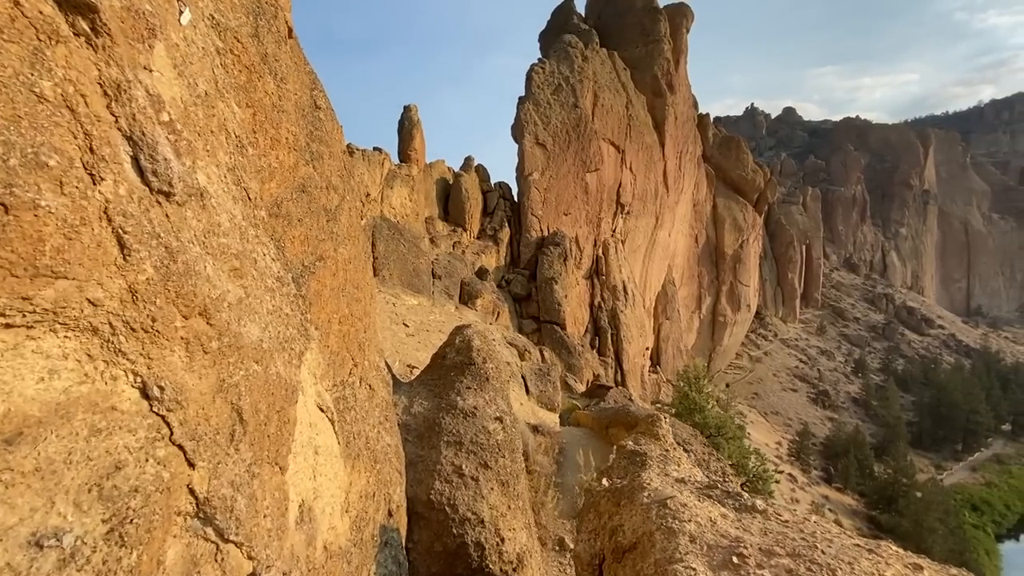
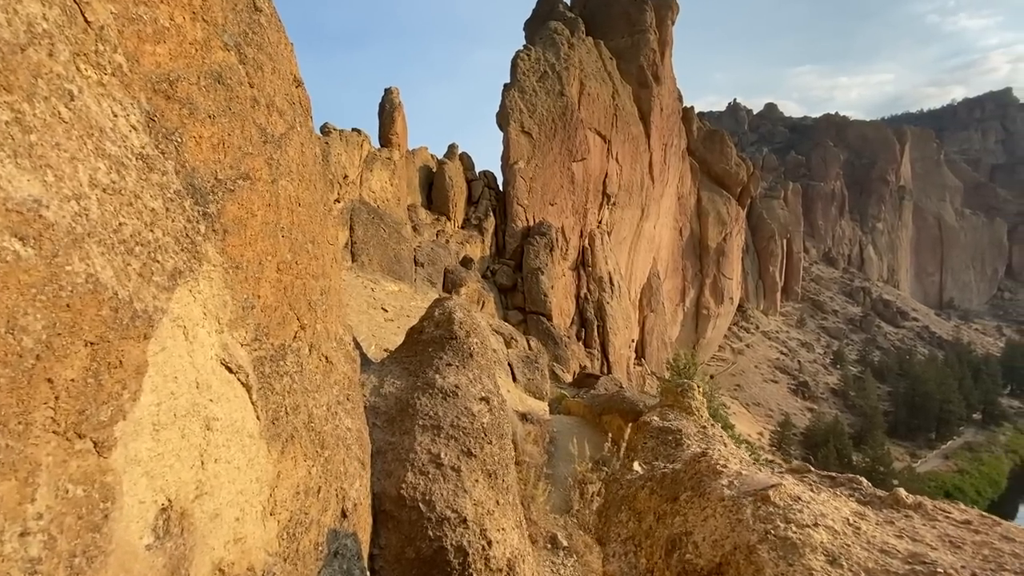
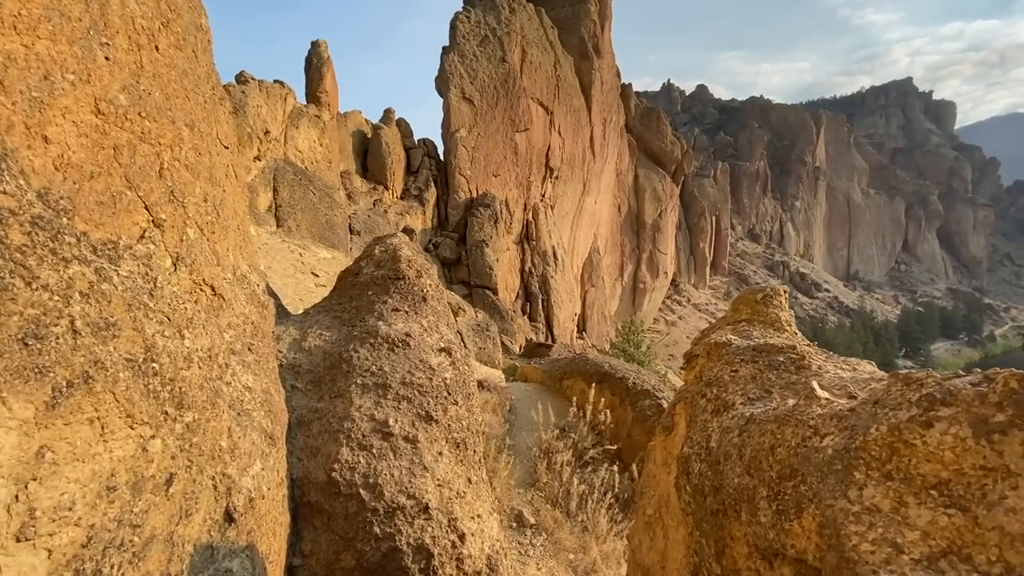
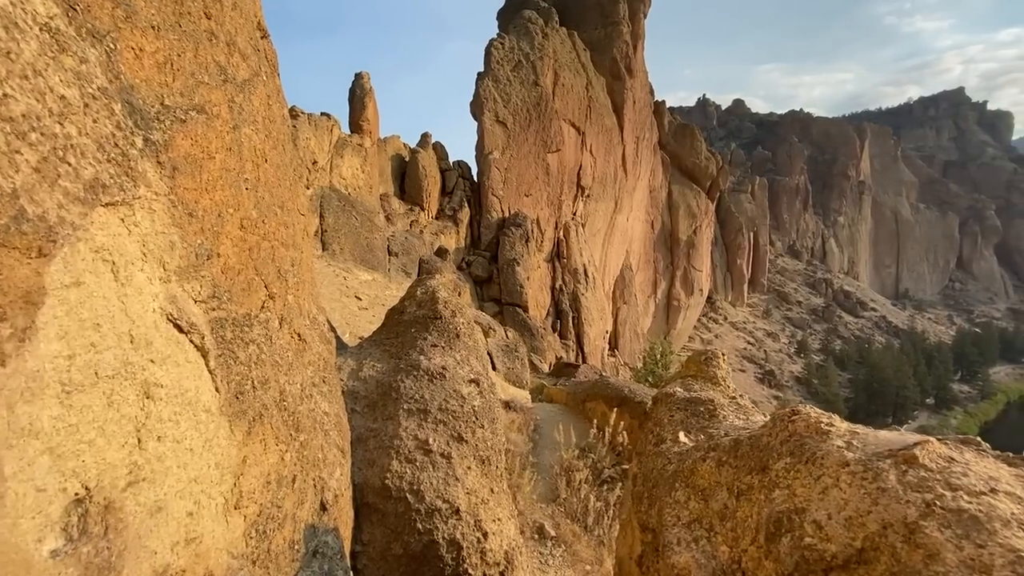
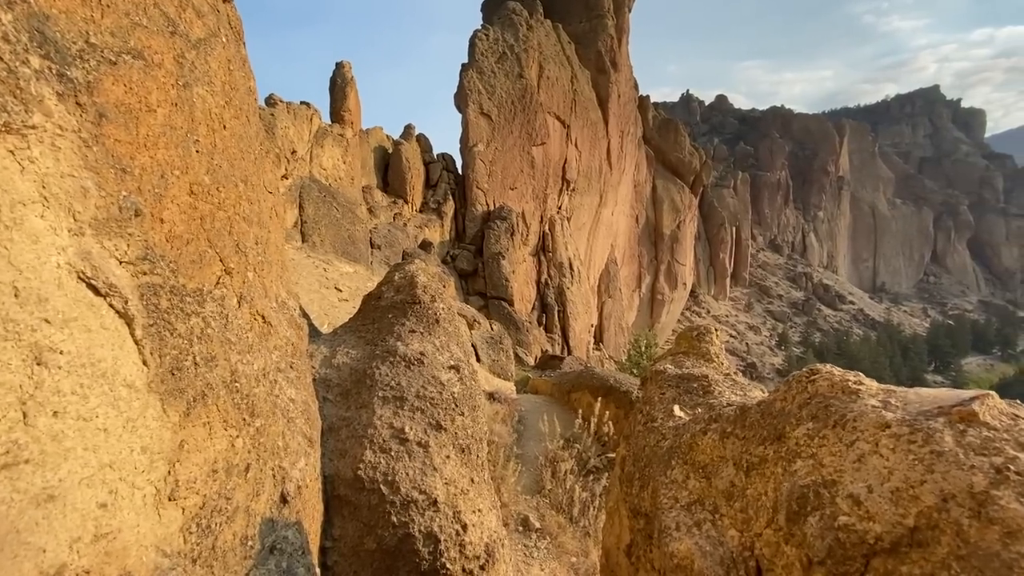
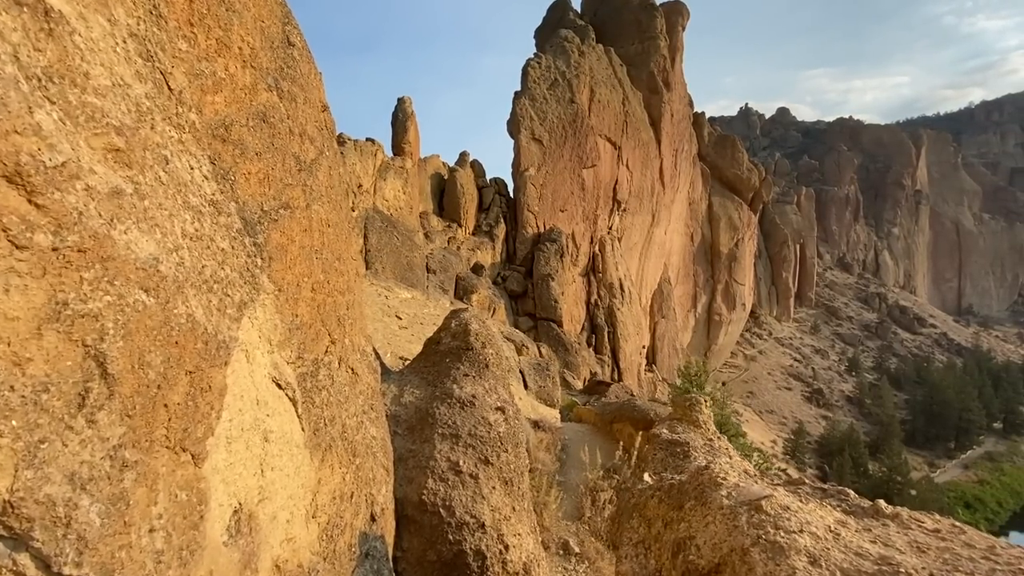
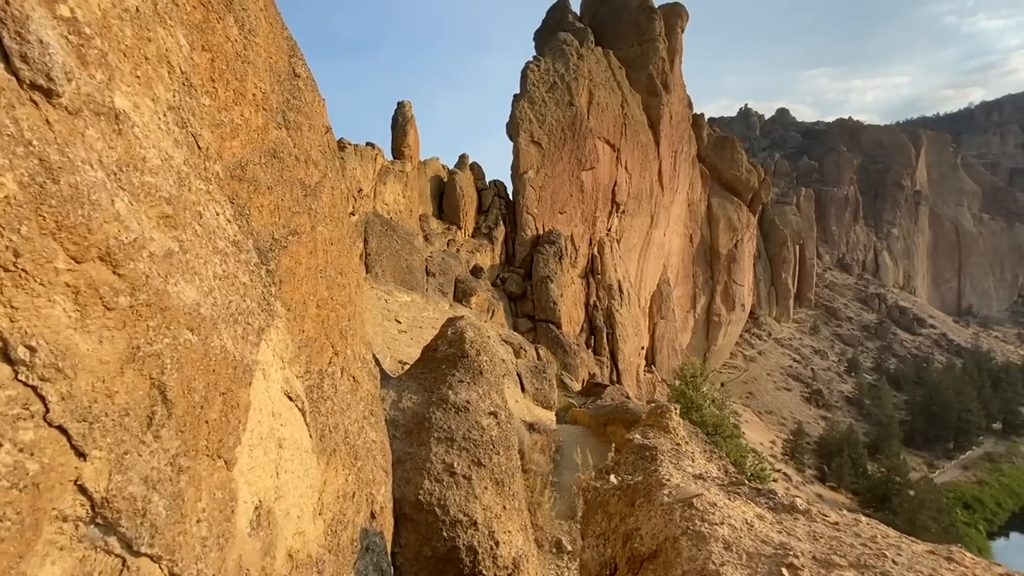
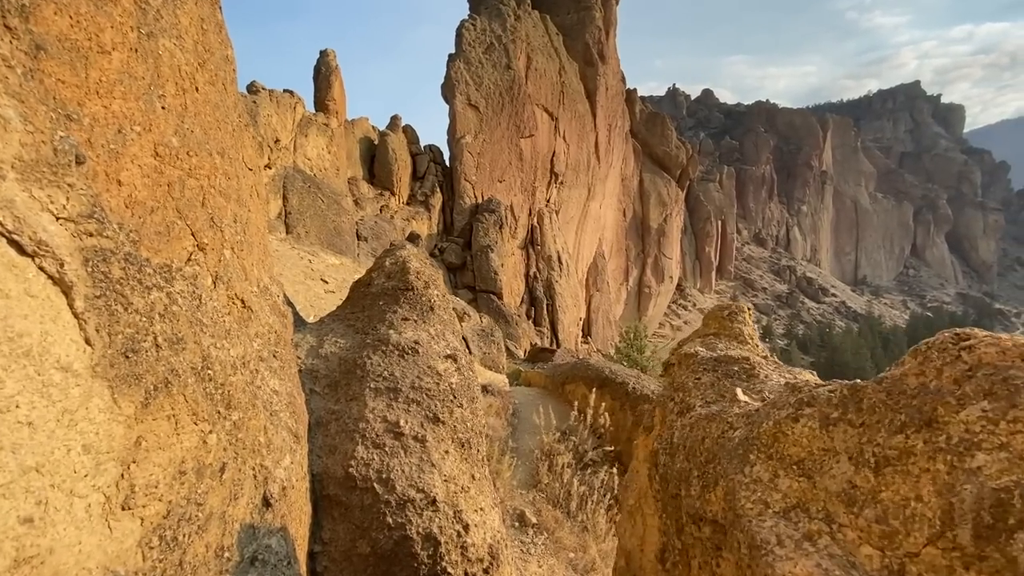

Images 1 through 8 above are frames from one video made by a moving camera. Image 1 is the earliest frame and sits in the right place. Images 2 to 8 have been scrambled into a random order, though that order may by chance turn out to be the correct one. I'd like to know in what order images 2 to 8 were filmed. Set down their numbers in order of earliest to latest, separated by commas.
7, 6, 2, 4, 5, 8, 3
